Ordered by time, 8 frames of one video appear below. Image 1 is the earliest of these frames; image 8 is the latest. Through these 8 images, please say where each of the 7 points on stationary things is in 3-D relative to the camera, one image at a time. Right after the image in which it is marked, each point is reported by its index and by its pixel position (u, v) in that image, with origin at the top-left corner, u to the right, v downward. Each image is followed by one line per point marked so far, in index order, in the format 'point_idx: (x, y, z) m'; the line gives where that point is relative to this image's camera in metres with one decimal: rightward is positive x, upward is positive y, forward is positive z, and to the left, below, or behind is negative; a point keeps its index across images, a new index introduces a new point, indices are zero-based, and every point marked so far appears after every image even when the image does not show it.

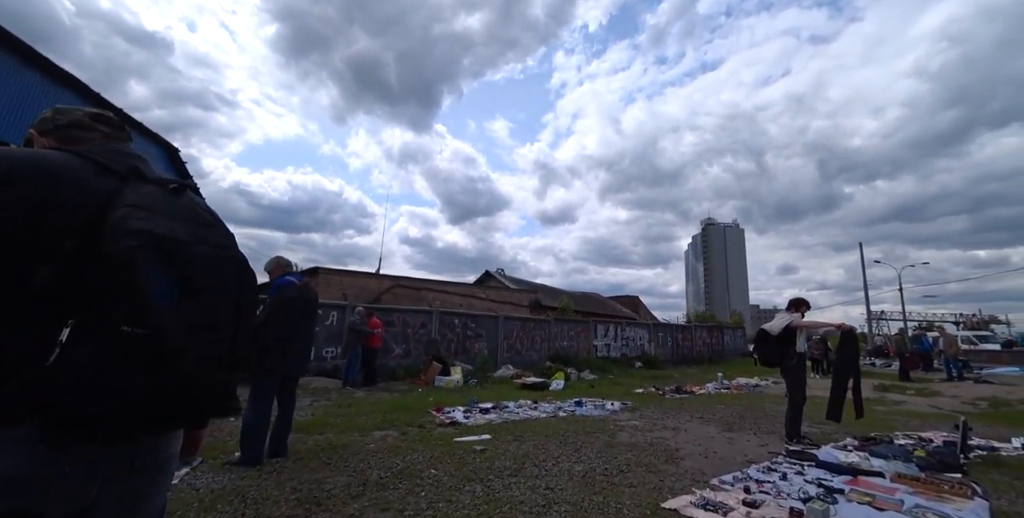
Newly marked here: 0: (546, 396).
0: (+0.8, -3.2, +9.7) m
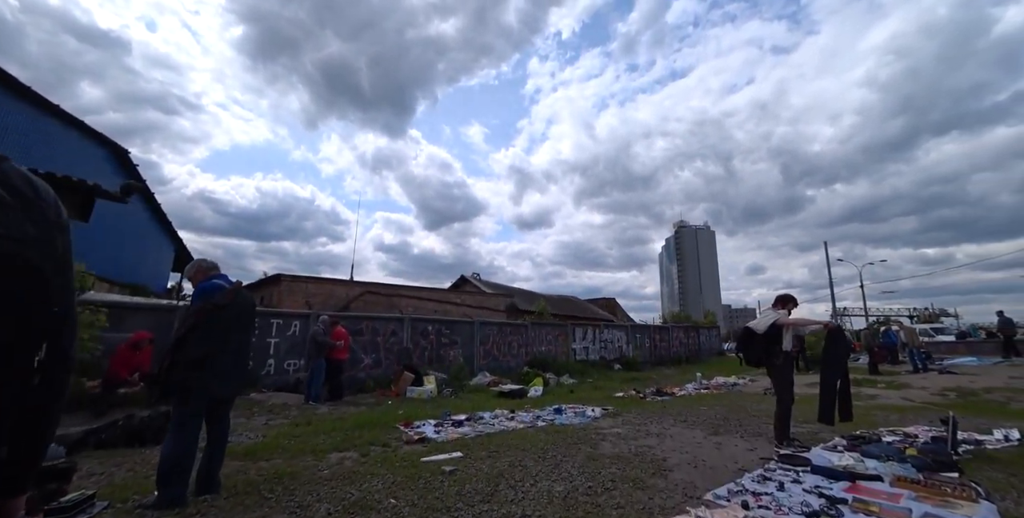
0: (+0.3, -3.3, +9.3) m
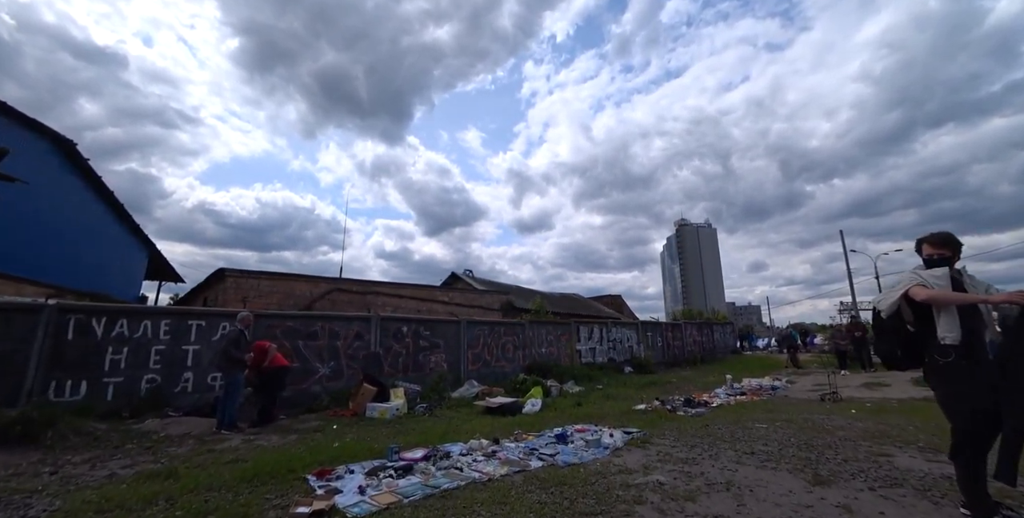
0: (+0.1, -2.8, +7.0) m
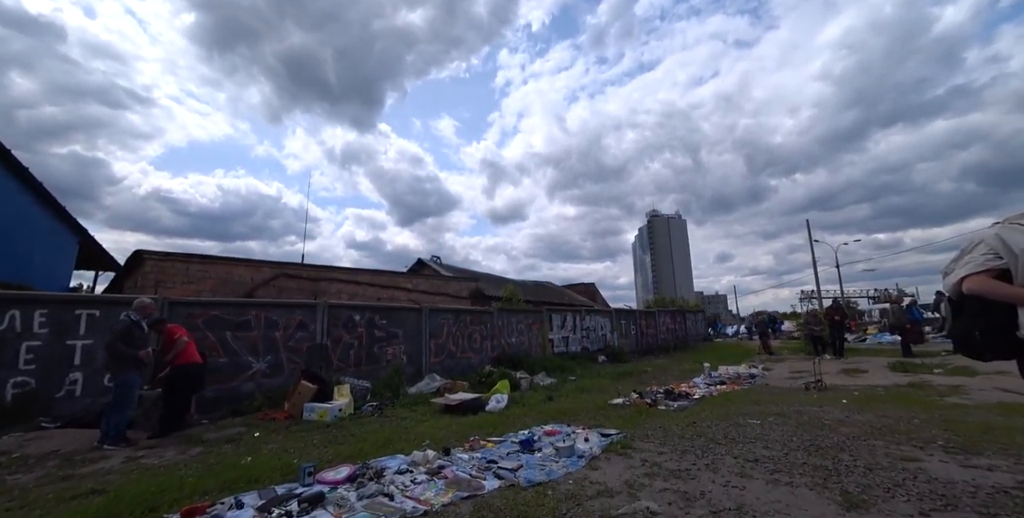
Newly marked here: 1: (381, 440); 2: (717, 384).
0: (-0.5, -2.4, +6.0) m
1: (-1.6, -2.3, +5.2) m
2: (+4.8, -2.9, +9.7) m
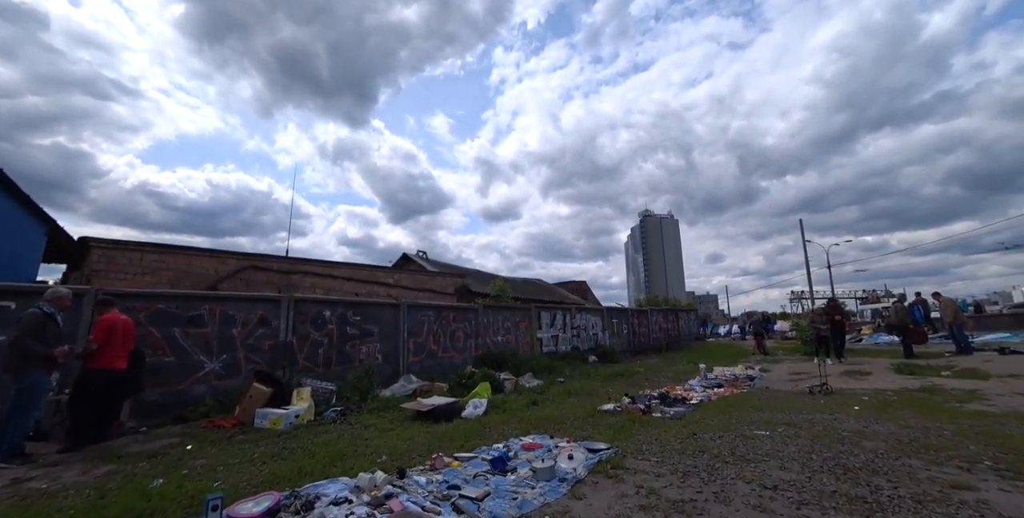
0: (-0.8, -2.3, +5.3) m
1: (-1.9, -2.1, +4.5) m
2: (+4.4, -2.8, +9.0) m
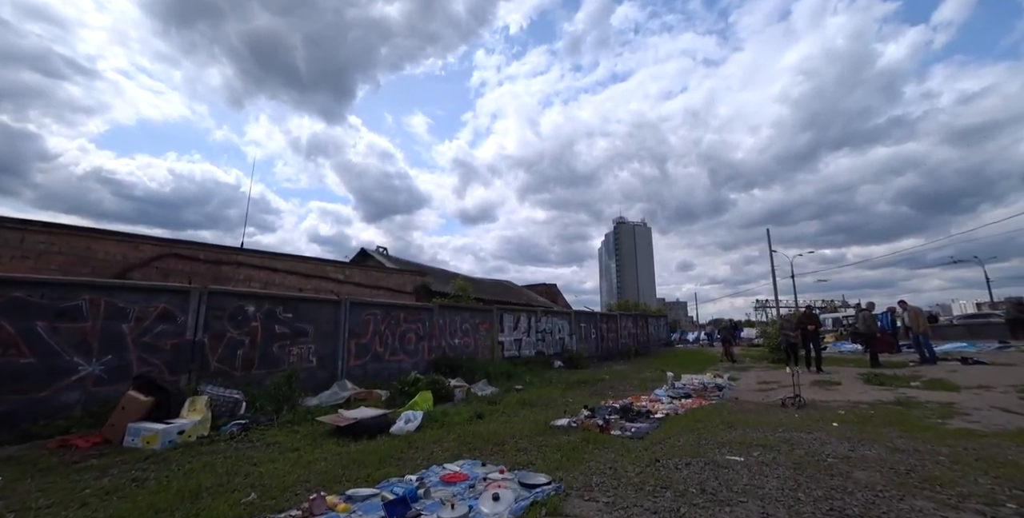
0: (-1.6, -2.1, +4.3) m
1: (-2.6, -1.9, +3.4) m
2: (+3.4, -2.8, +8.3) m
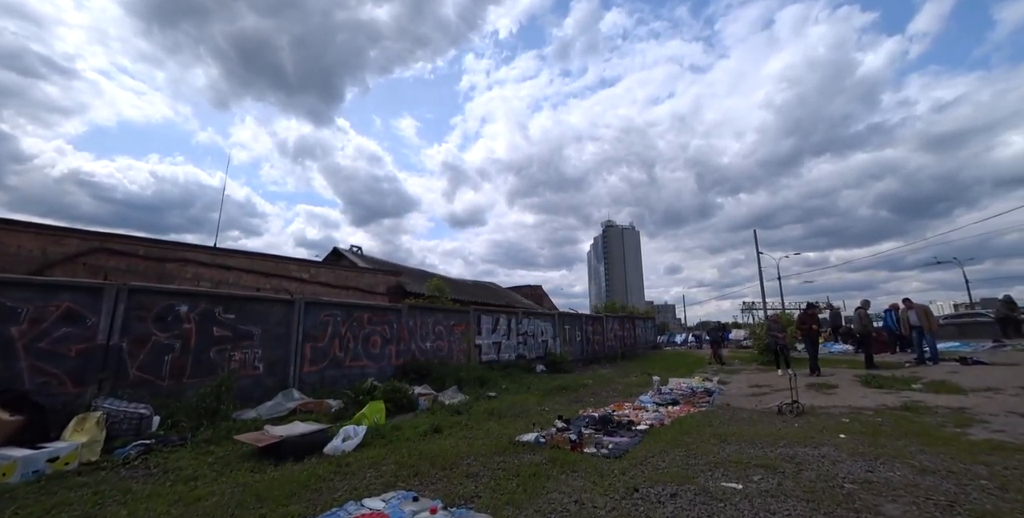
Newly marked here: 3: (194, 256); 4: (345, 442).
0: (-2.0, -1.9, +3.4) m
1: (-3.1, -1.7, +2.5) m
2: (+2.8, -2.7, +7.5) m
3: (-7.8, +0.1, +10.2) m
4: (-1.9, -2.1, +4.8) m
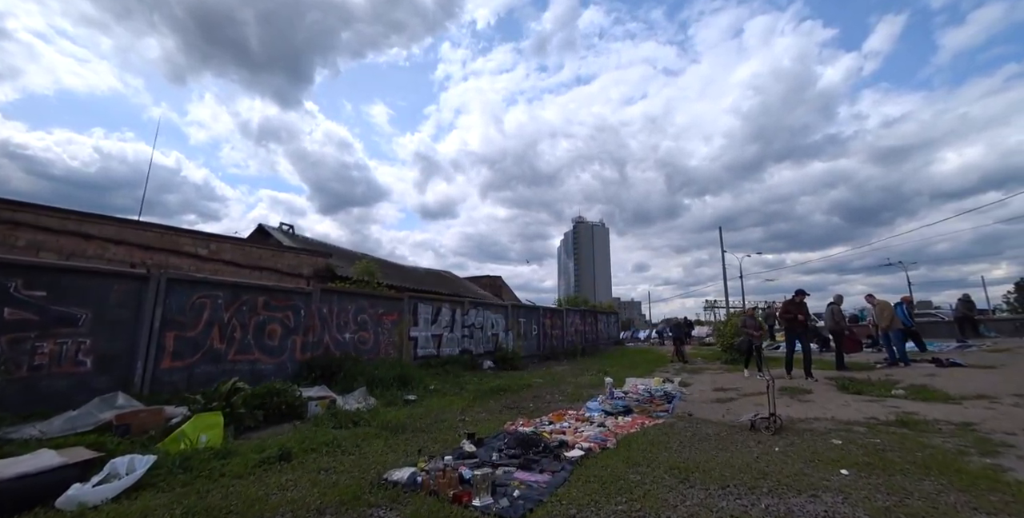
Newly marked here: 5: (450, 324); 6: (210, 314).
0: (-3.0, -1.5, +1.6) m
1: (-3.9, -1.3, +0.6) m
2: (+1.6, -2.3, +6.1) m
3: (-9.1, +0.8, +8.0) m
4: (-3.0, -1.7, +3.0) m
5: (-1.9, -2.0, +12.9) m
6: (-5.3, -0.9, +7.3) m
